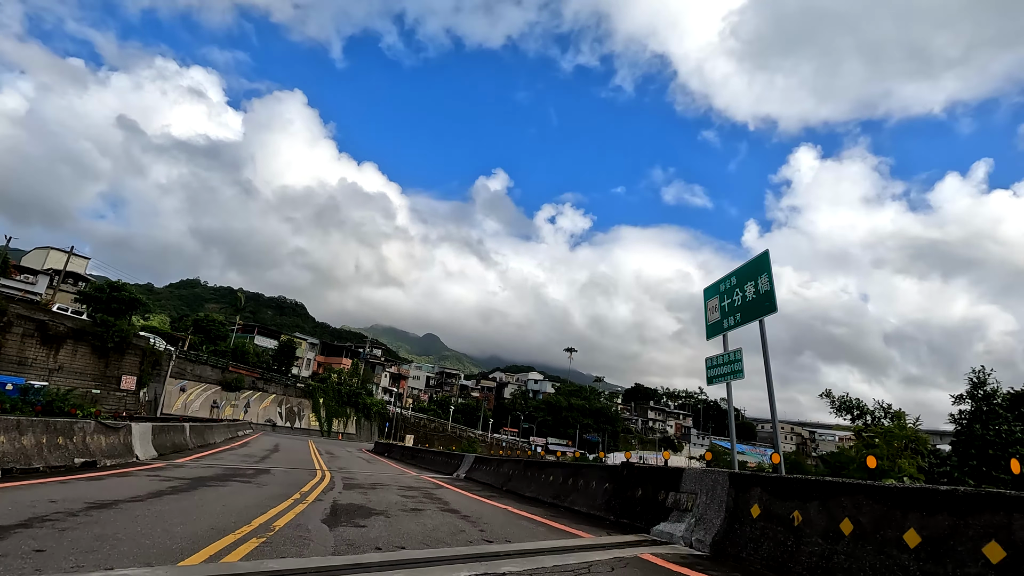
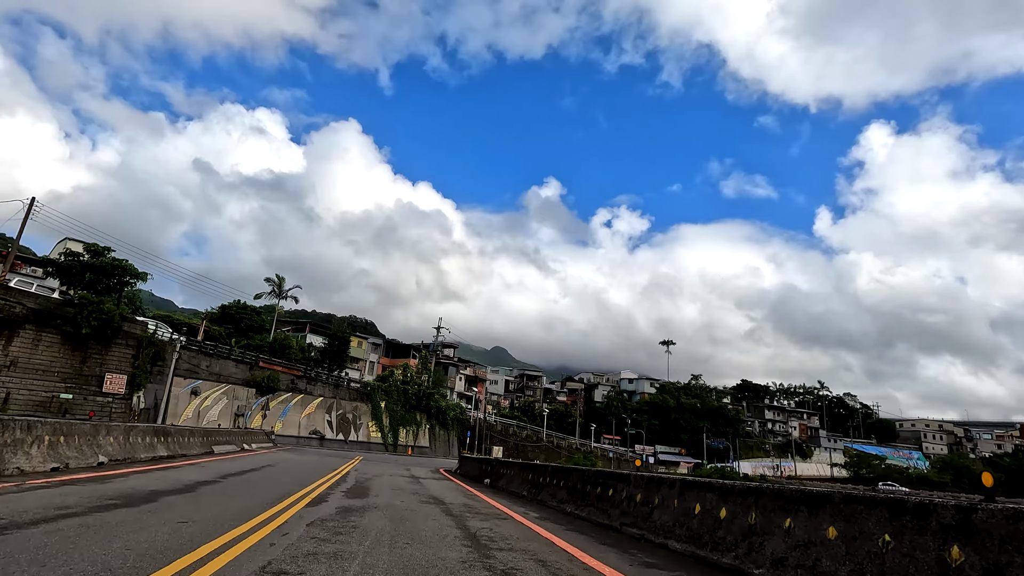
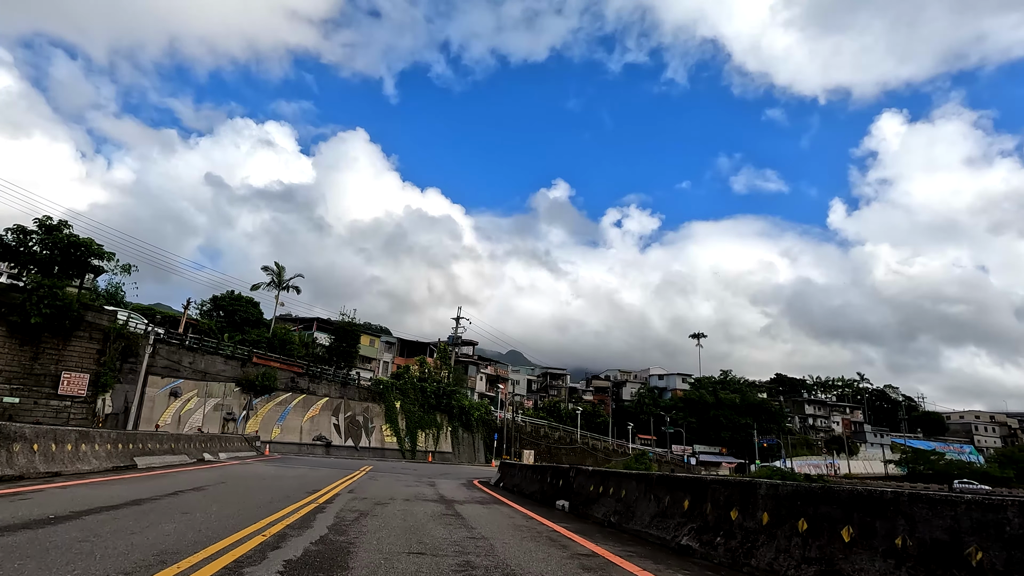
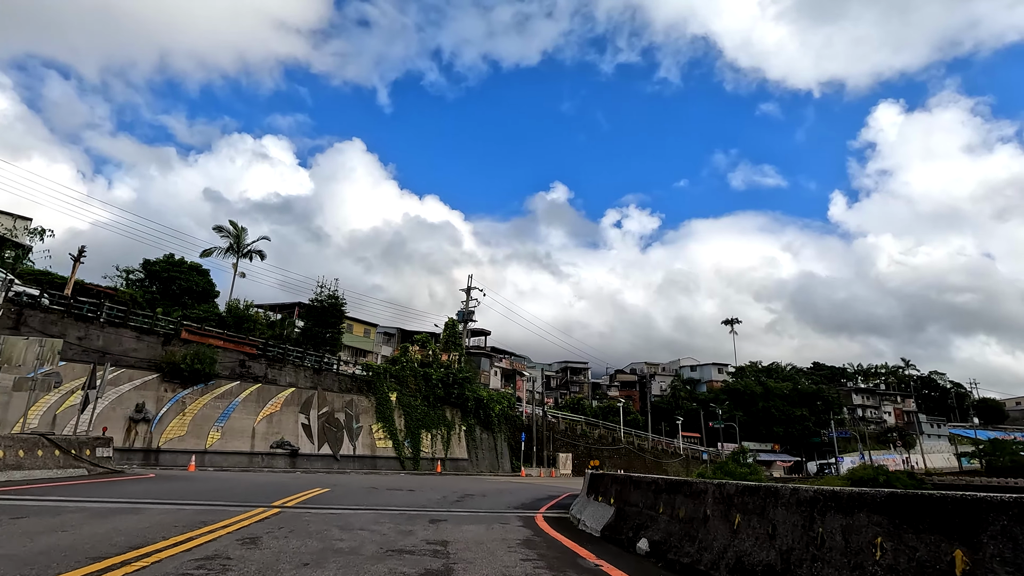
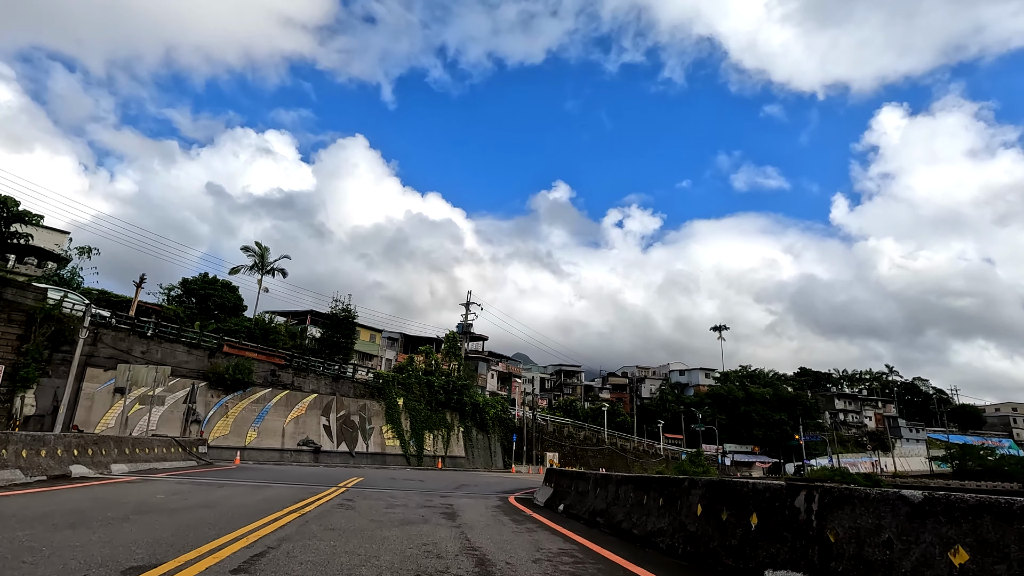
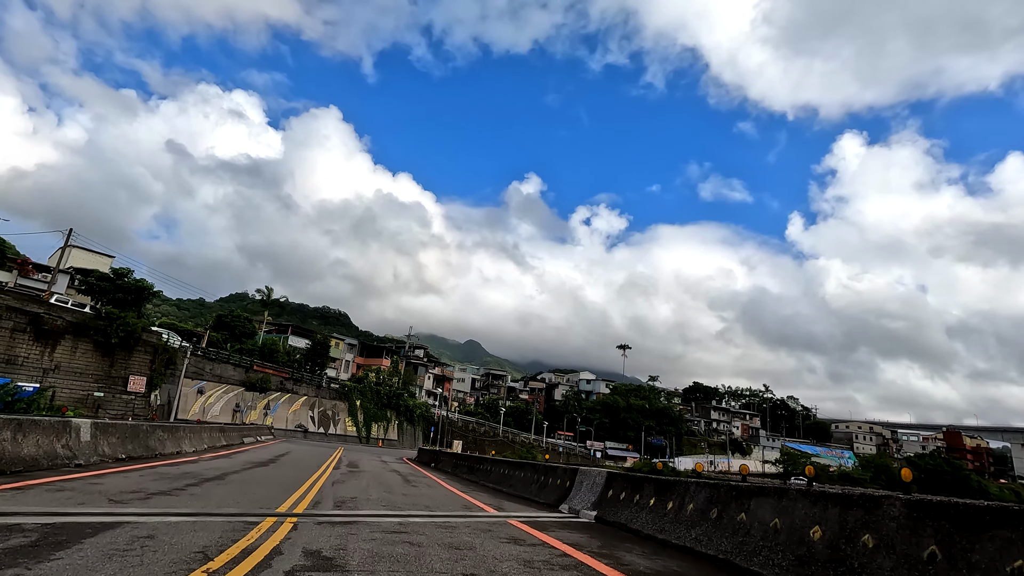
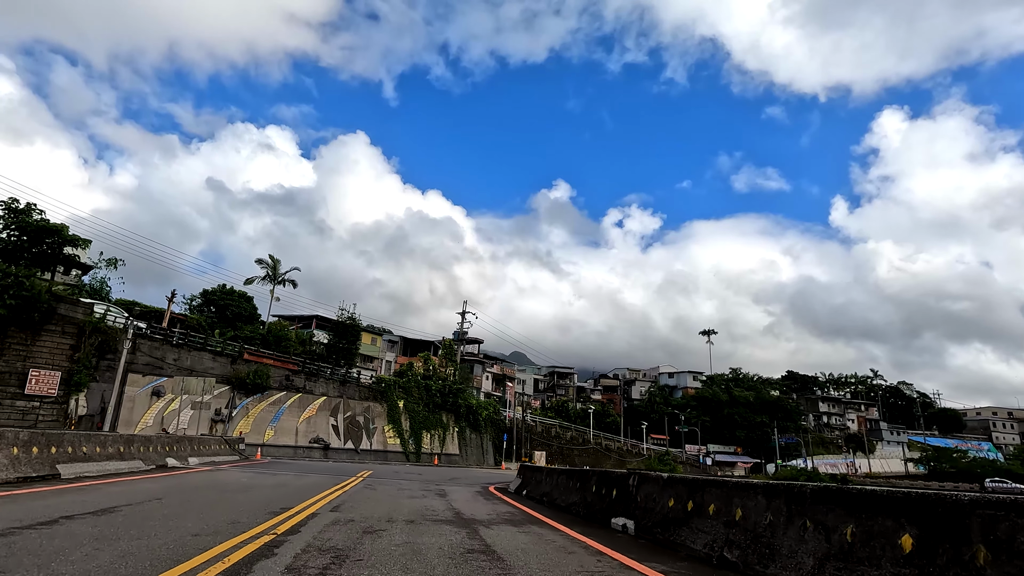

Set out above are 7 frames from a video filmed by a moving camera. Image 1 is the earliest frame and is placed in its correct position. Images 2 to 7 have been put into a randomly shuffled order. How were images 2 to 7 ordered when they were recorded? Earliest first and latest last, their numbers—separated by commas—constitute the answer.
6, 2, 3, 7, 5, 4
